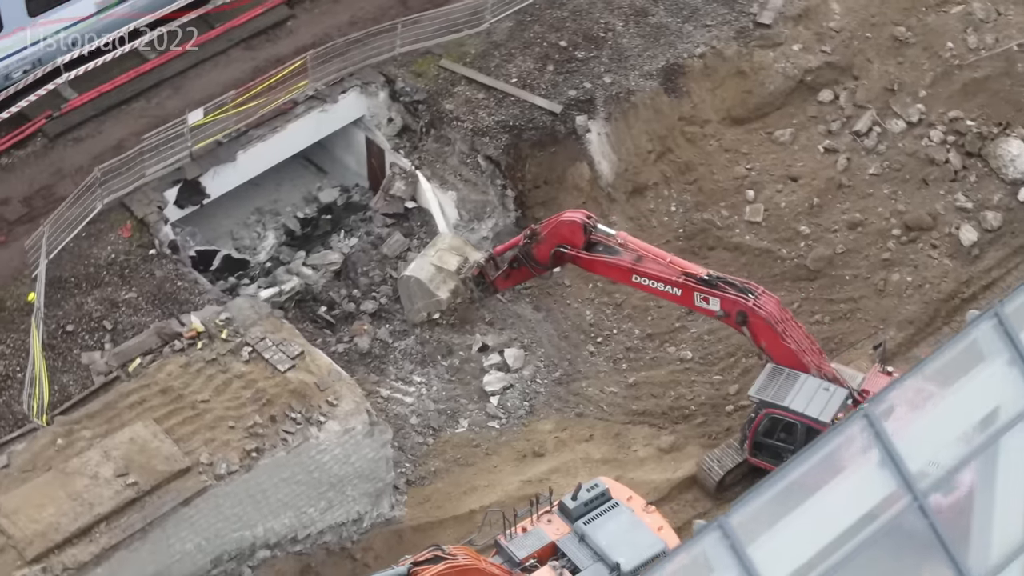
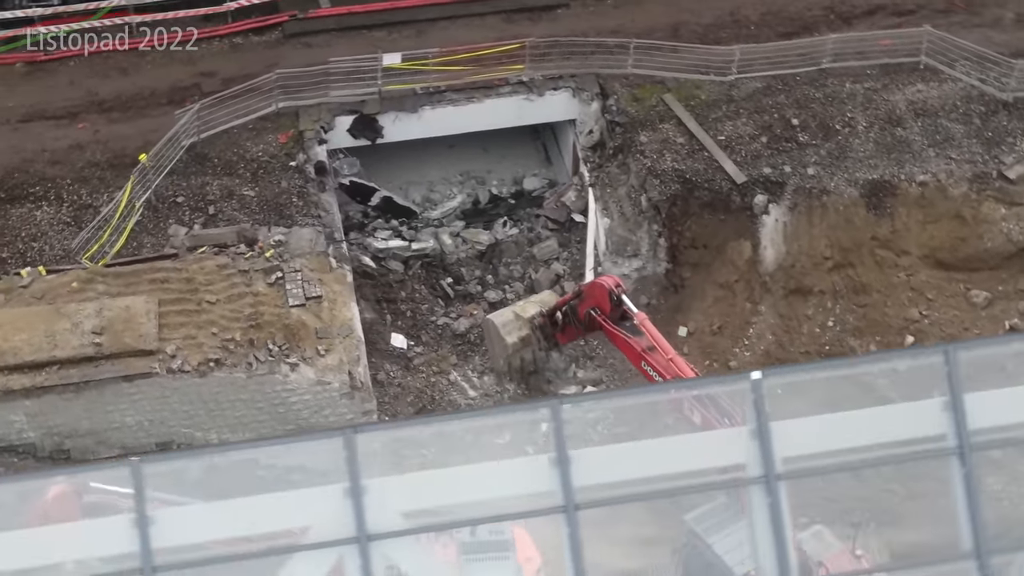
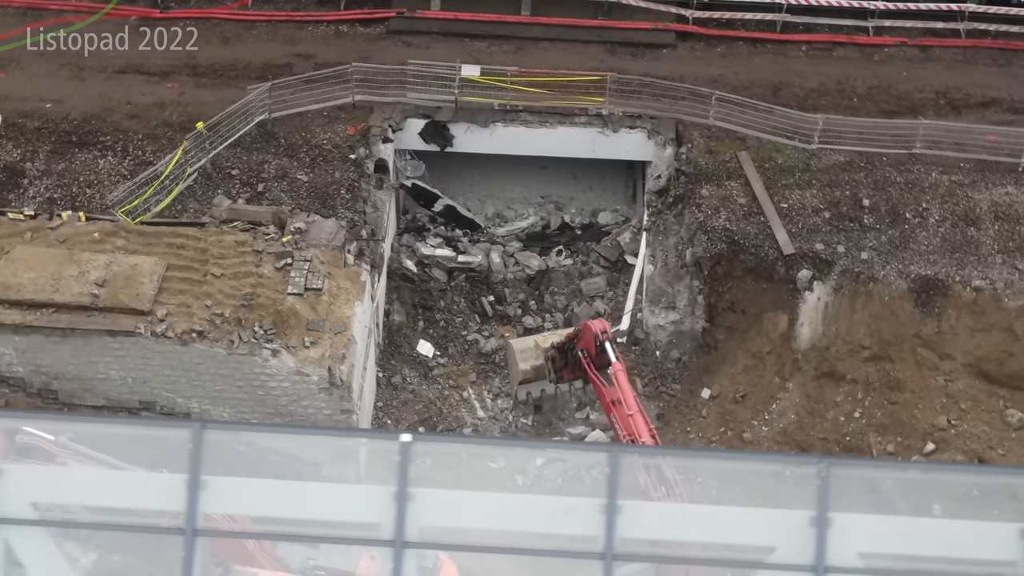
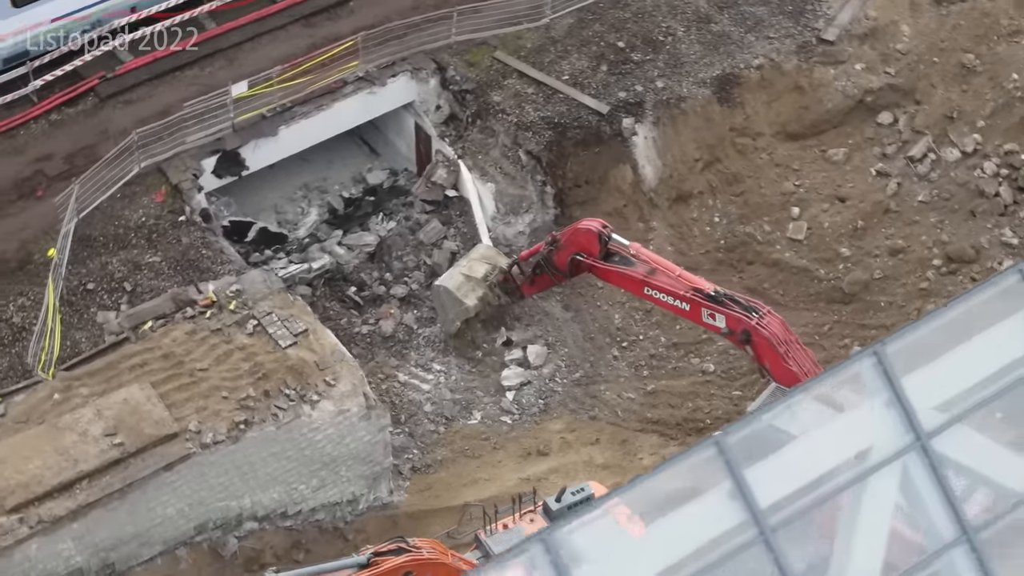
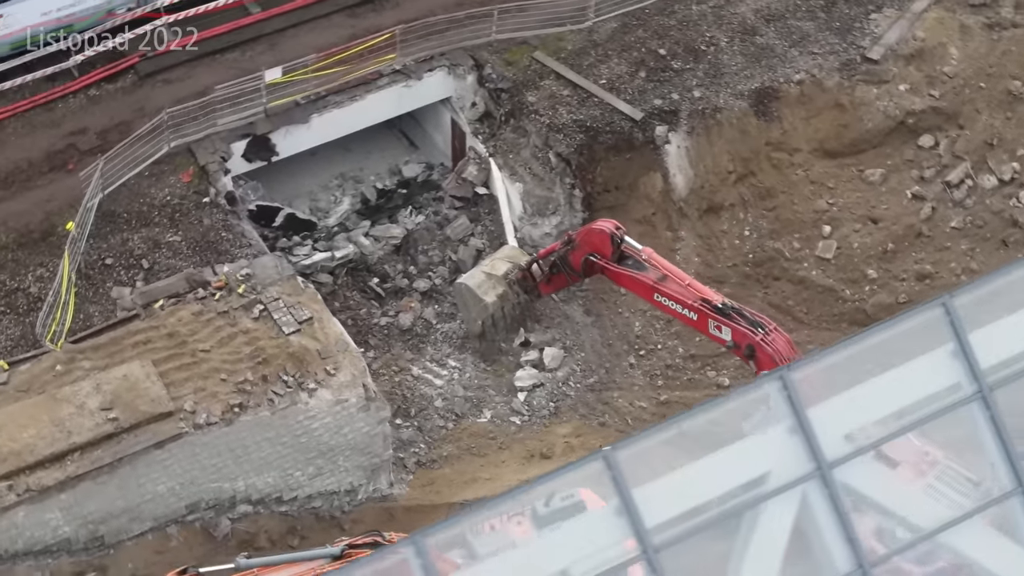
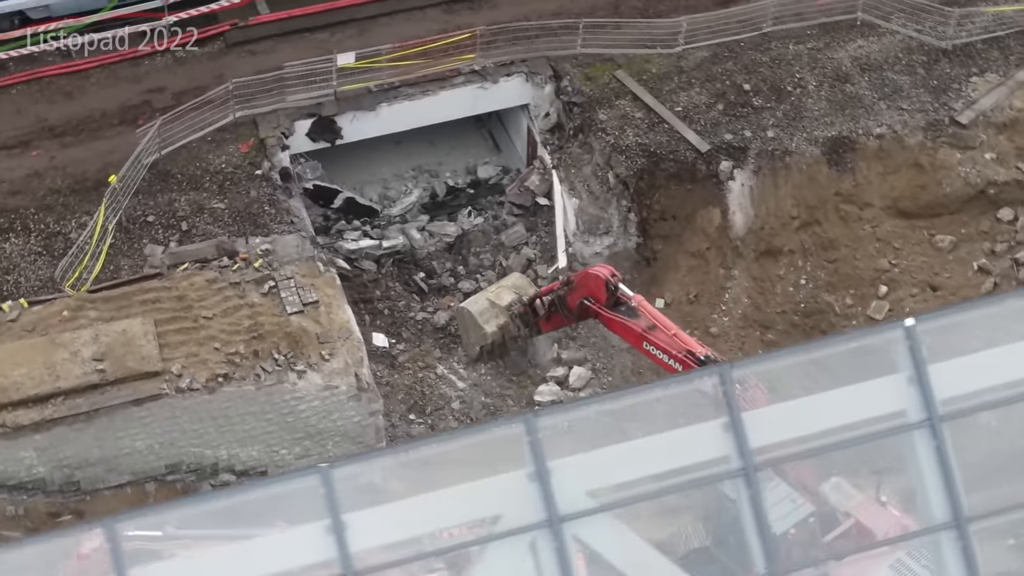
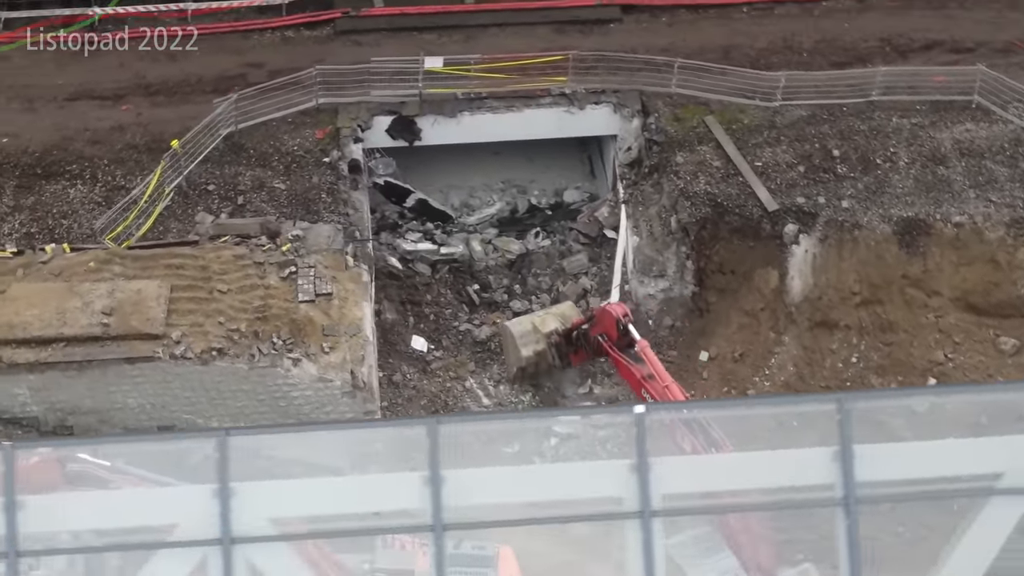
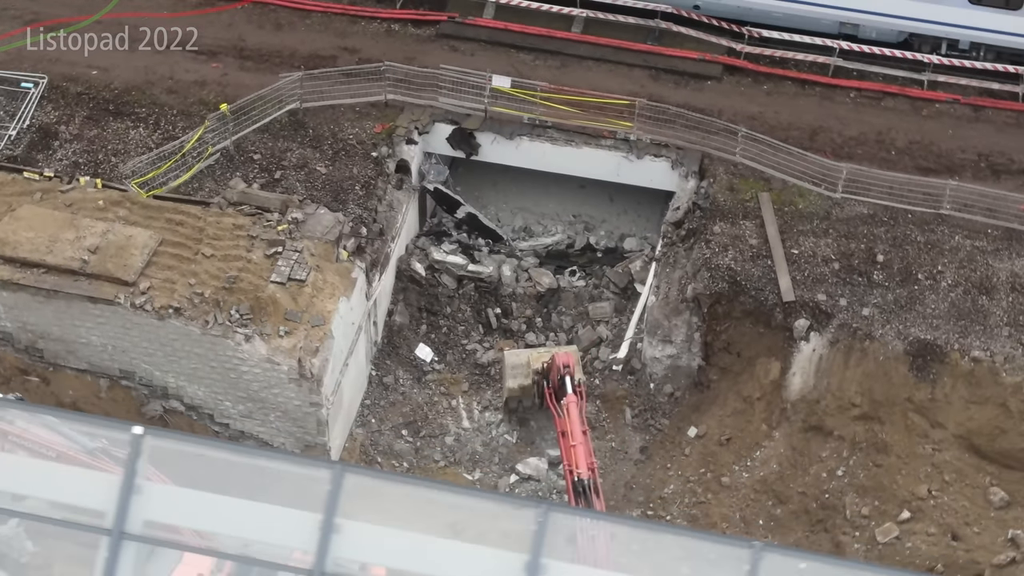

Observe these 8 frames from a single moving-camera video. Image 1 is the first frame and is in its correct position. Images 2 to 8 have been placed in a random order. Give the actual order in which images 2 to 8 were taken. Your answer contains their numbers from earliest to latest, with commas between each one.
4, 5, 6, 2, 7, 3, 8
